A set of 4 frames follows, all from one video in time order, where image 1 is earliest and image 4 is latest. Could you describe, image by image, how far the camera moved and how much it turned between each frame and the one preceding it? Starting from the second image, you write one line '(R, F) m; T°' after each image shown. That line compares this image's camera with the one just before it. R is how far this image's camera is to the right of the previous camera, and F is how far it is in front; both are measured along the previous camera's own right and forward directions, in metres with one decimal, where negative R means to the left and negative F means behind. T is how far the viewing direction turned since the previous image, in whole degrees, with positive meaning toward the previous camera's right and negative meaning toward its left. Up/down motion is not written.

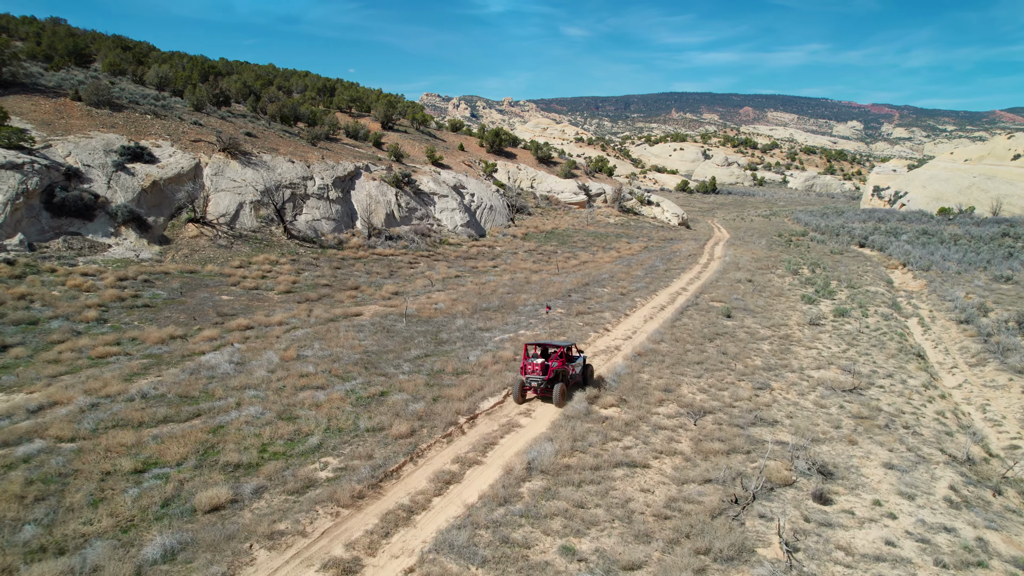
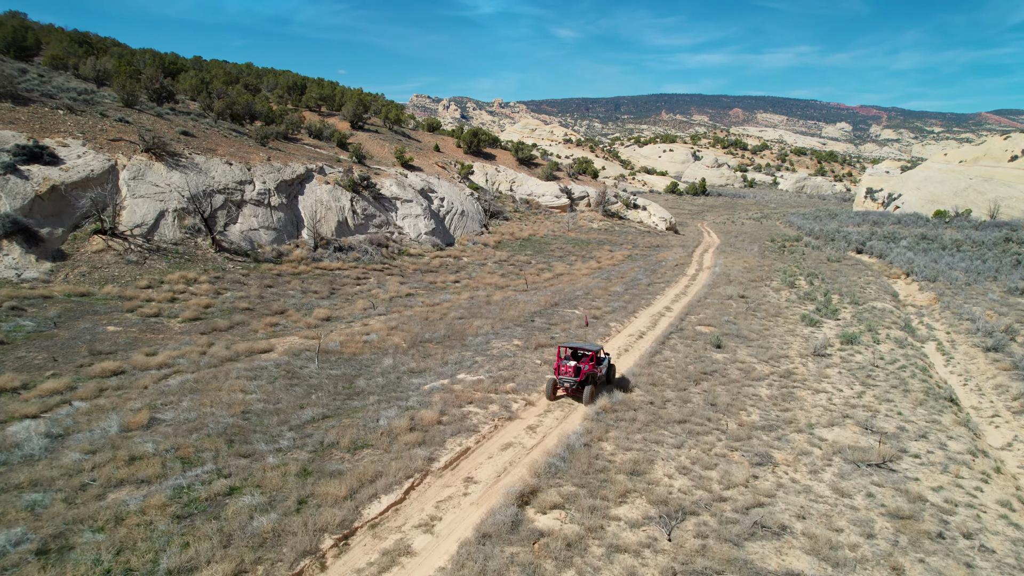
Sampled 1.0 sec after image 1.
(+0.8, +2.6) m; +1°
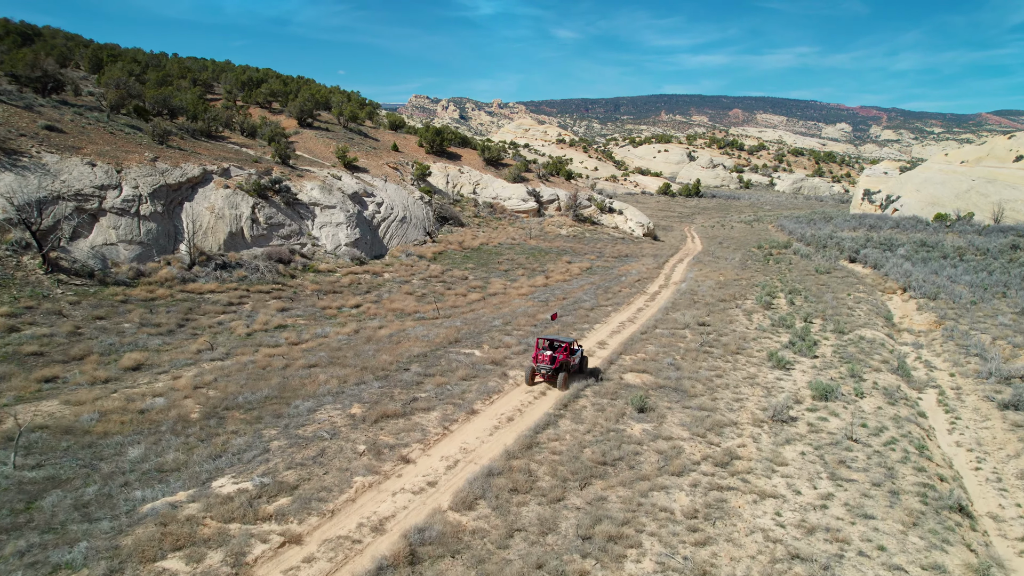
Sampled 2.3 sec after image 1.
(+2.2, +3.7) m; 0°
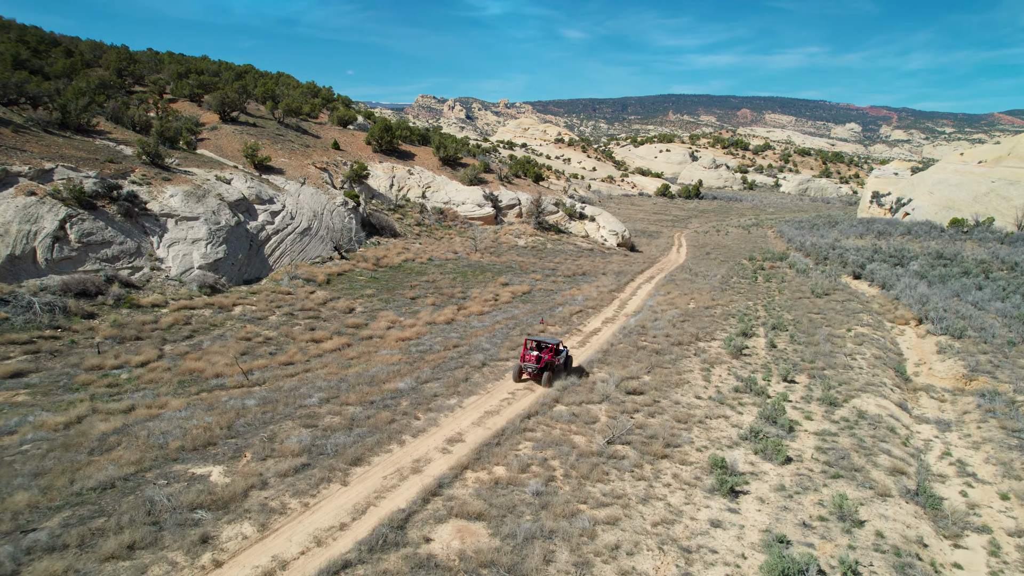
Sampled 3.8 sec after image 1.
(+2.8, +5.3) m; -1°
